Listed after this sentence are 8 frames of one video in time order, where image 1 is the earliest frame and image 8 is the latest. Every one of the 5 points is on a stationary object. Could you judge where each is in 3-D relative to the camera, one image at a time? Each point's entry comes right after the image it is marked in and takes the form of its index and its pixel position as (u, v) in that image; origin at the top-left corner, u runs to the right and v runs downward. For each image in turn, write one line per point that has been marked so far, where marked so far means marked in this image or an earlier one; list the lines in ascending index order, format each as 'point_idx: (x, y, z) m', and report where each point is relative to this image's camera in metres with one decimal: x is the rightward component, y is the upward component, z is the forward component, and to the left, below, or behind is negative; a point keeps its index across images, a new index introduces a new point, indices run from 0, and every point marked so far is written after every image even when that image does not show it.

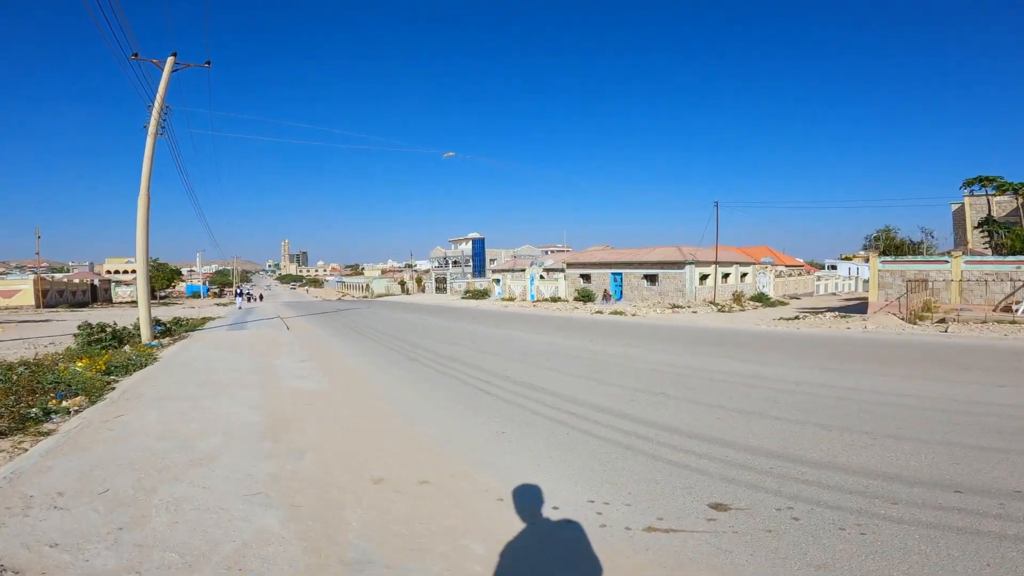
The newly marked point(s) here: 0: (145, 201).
0: (-8.2, +2.0, +12.1) m
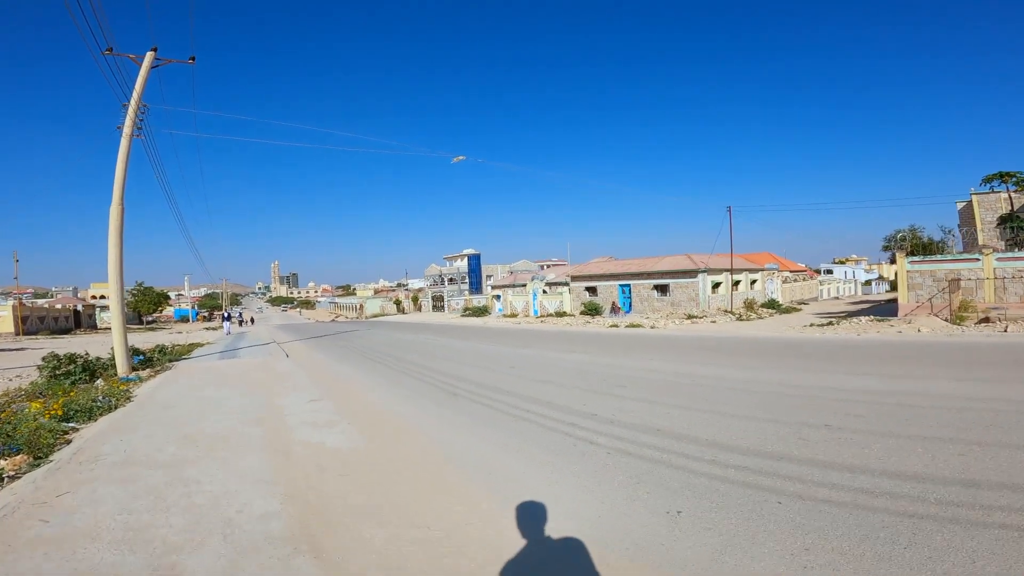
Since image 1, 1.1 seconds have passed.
0: (-7.5, +1.5, +10.5) m
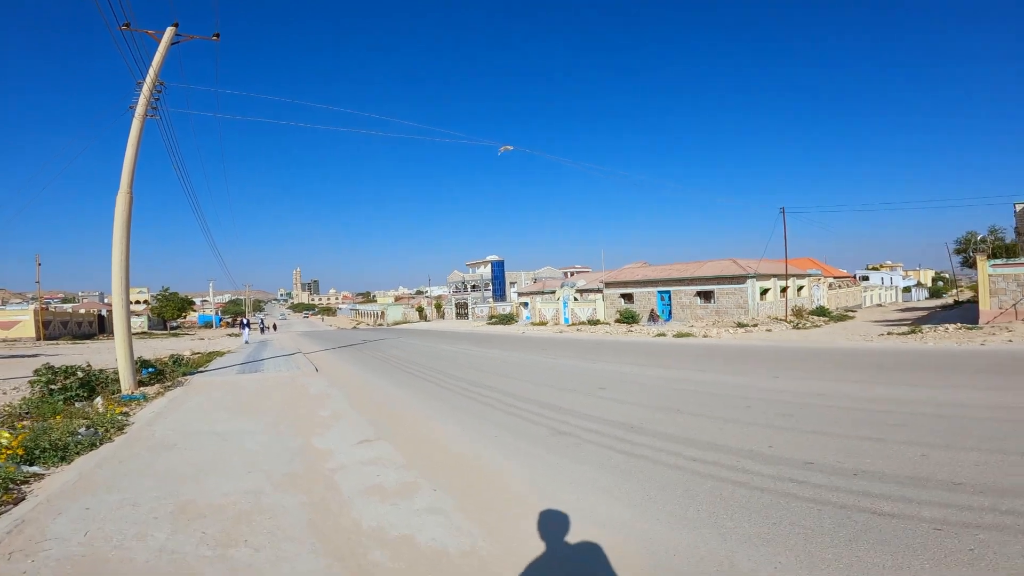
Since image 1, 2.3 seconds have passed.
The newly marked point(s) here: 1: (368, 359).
0: (-6.4, +1.5, +9.1) m
1: (-5.1, -2.5, +19.4) m
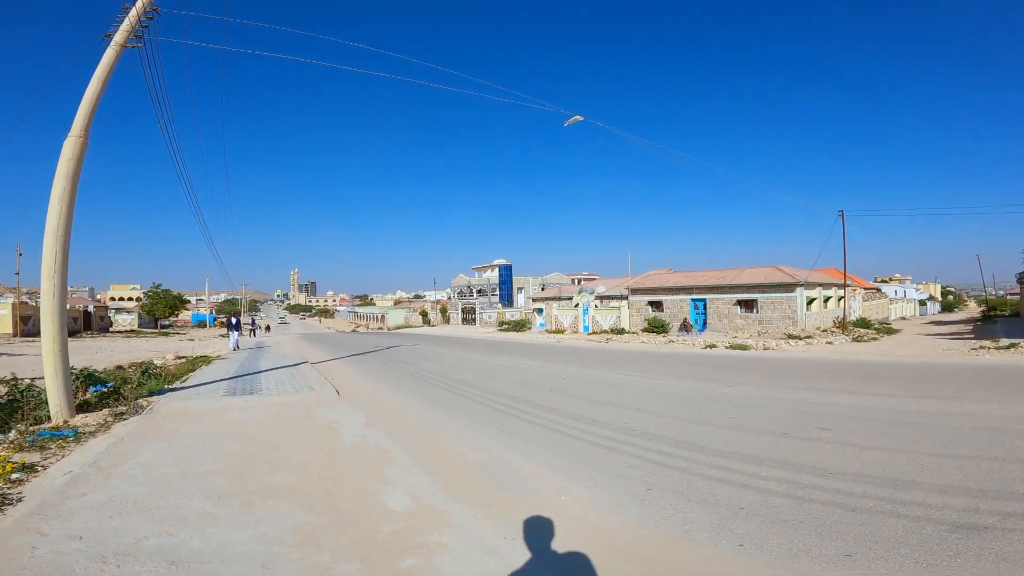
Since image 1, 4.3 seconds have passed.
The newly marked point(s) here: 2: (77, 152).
0: (-5.1, +1.7, +6.4) m
1: (-4.0, -2.4, +16.7) m
2: (-5.0, +1.7, +6.3) m
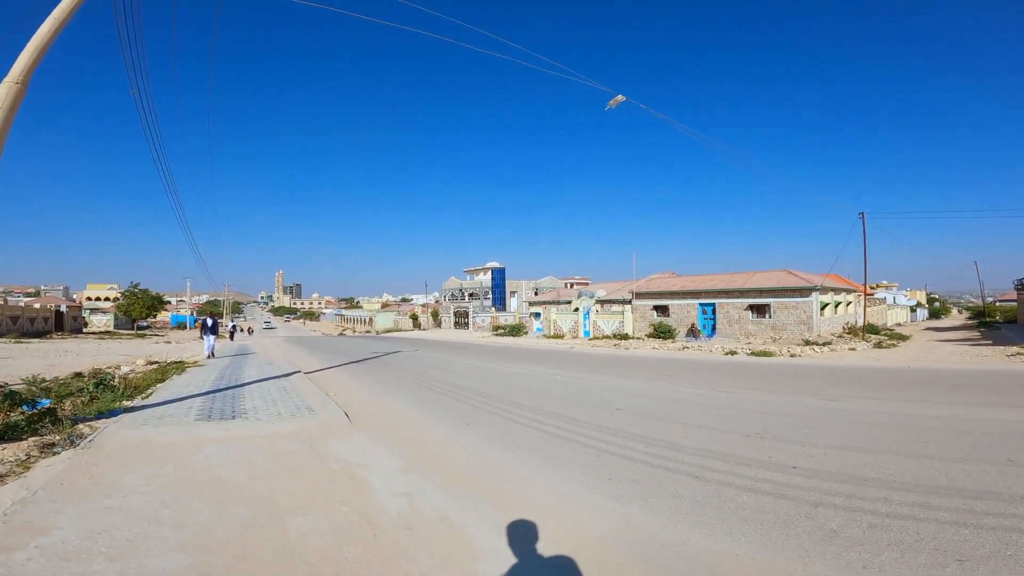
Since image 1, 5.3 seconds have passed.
0: (-4.5, +1.8, +4.9) m
1: (-3.7, -2.4, +15.2) m
2: (-4.5, +1.8, +4.8) m
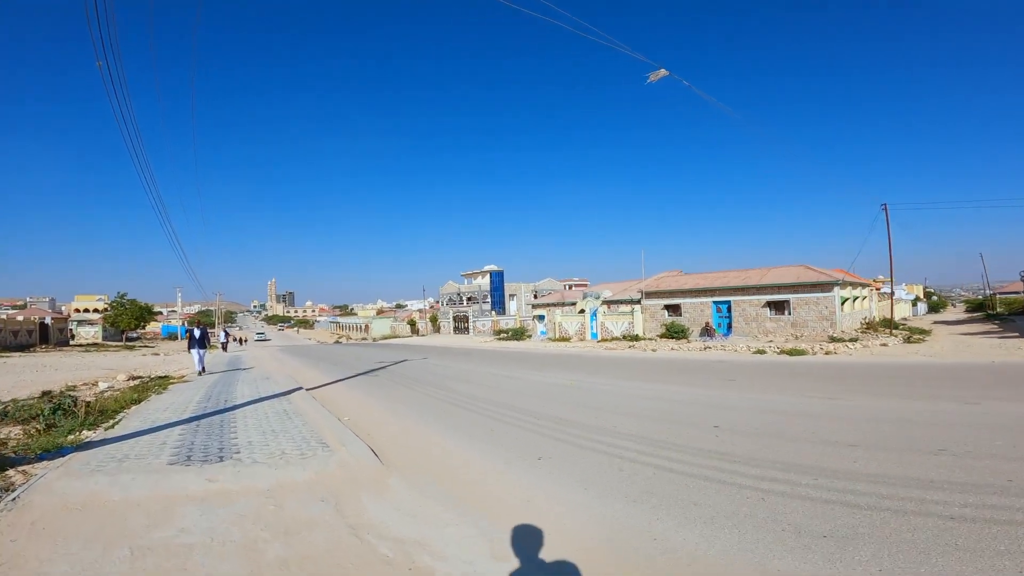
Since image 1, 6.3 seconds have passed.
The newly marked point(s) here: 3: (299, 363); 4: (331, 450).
0: (-4.0, +1.8, +3.7) m
1: (-3.2, -2.5, +13.9) m
2: (-4.0, +1.7, +3.5) m
3: (-7.4, -2.6, +18.8) m
4: (-1.3, -1.2, +3.9) m
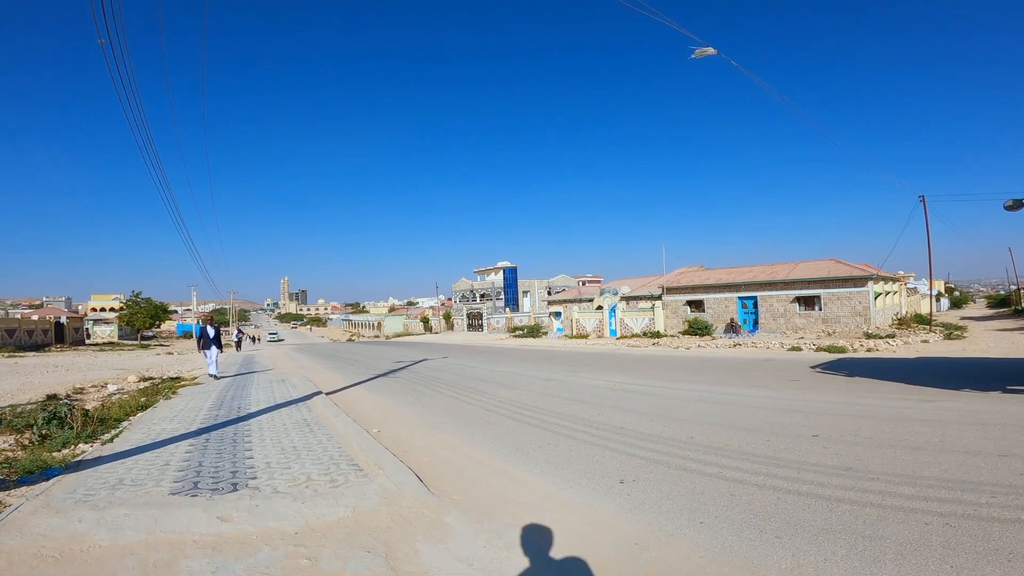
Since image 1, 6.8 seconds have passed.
0: (-3.6, +1.9, +3.0) m
1: (-2.6, -2.4, +13.3) m
2: (-3.5, +1.8, +2.9) m
3: (-6.7, -2.5, +18.3) m
4: (-0.9, -1.1, +3.2) m
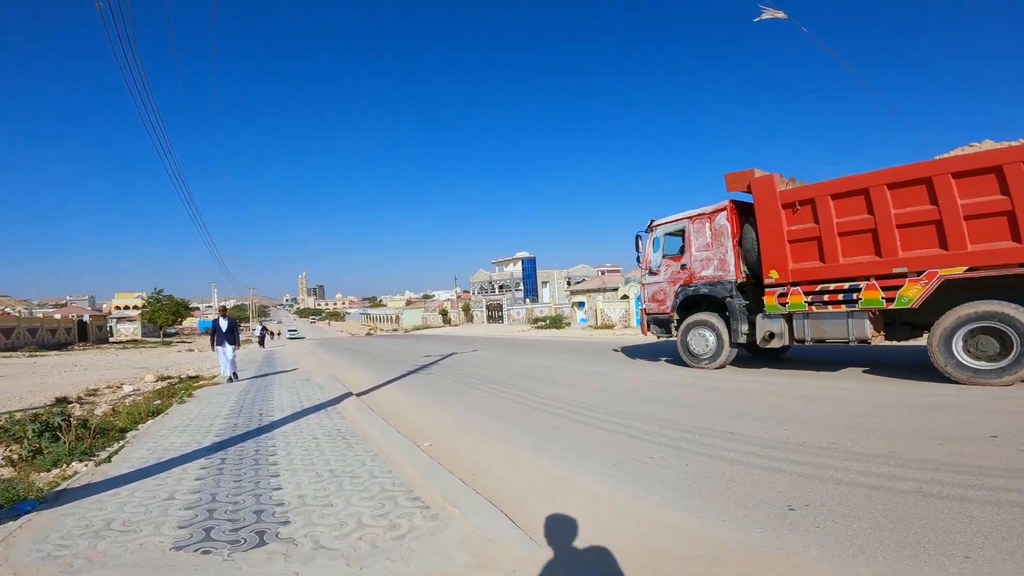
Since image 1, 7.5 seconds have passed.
0: (-3.1, +1.9, +2.2) m
1: (-1.8, -2.2, +12.5) m
2: (-3.1, +1.8, +2.1) m
3: (-5.7, -2.3, +17.6) m
4: (-0.4, -1.0, +2.4) m
